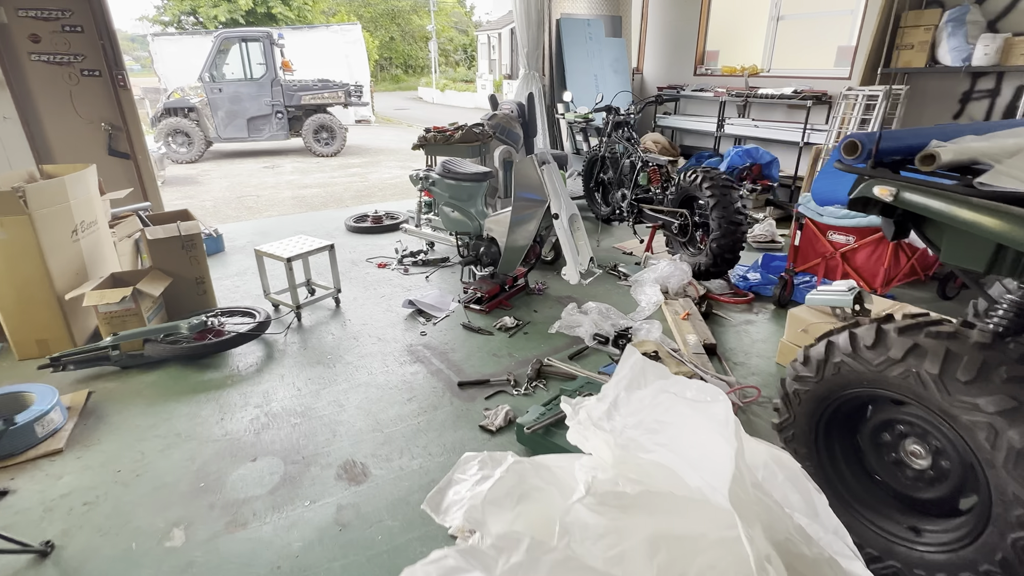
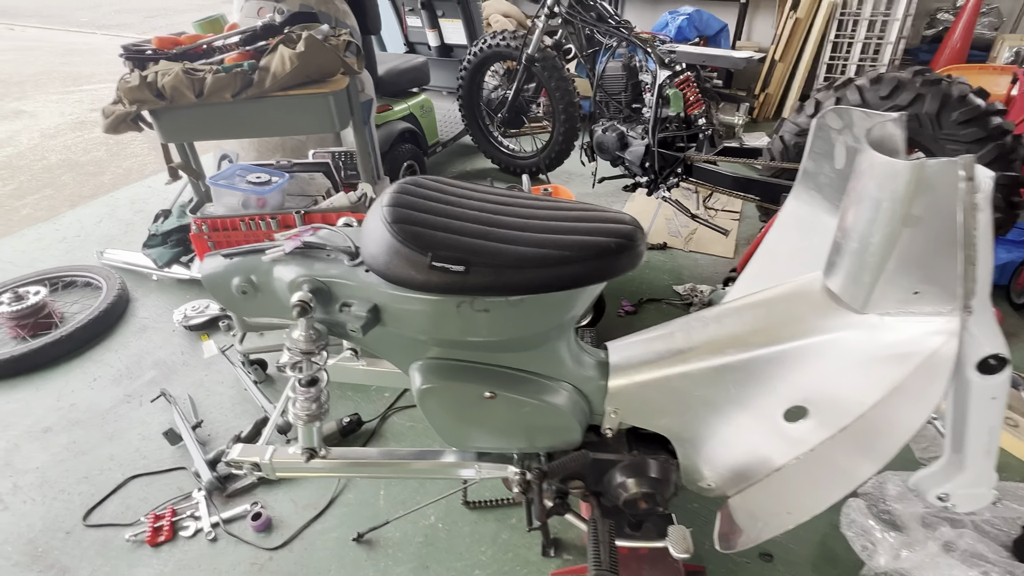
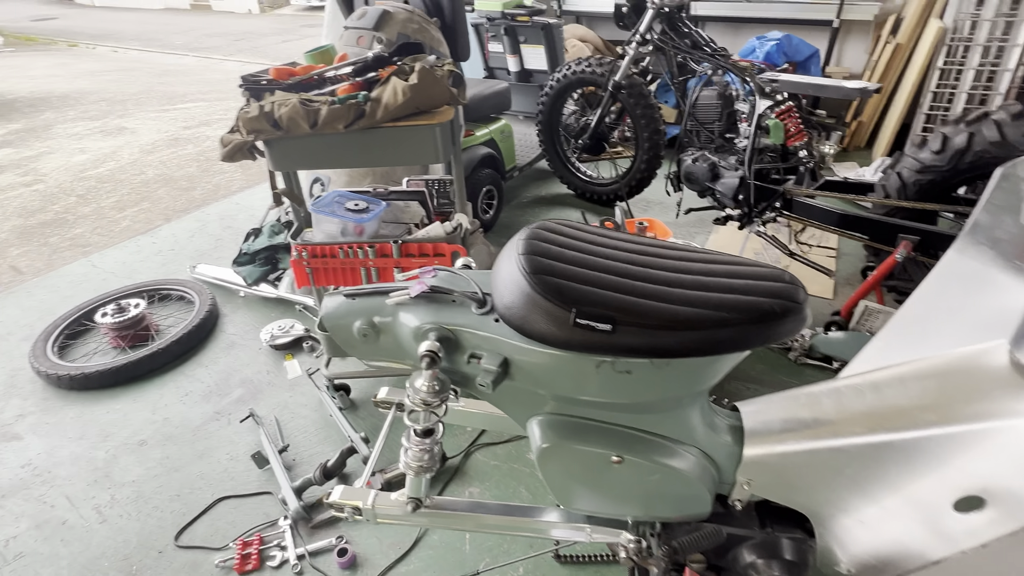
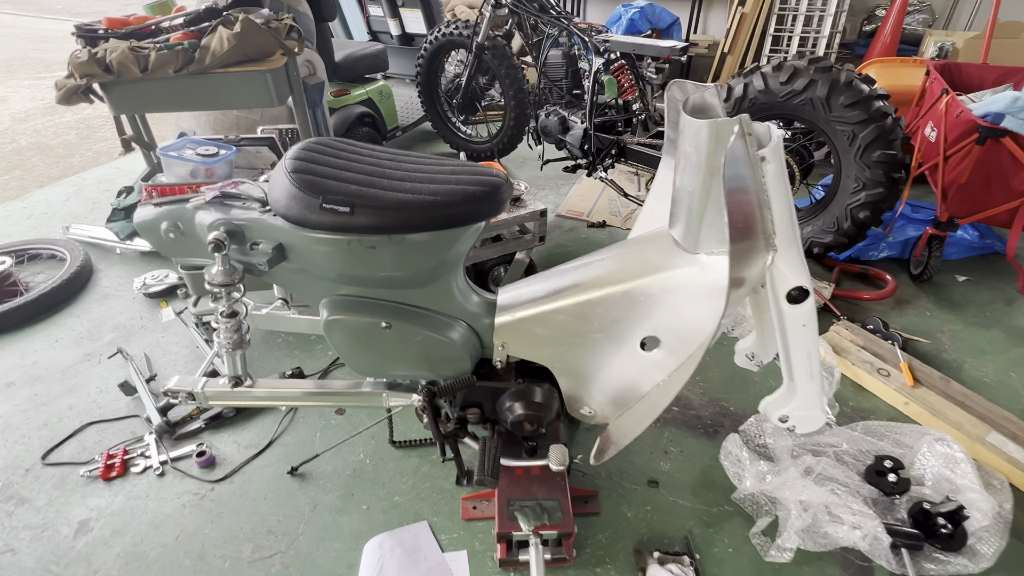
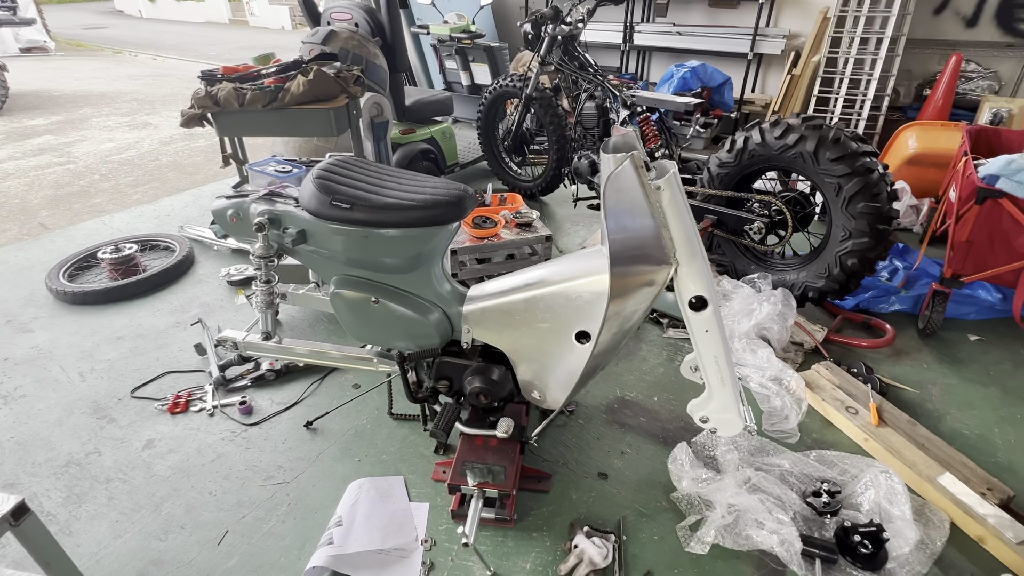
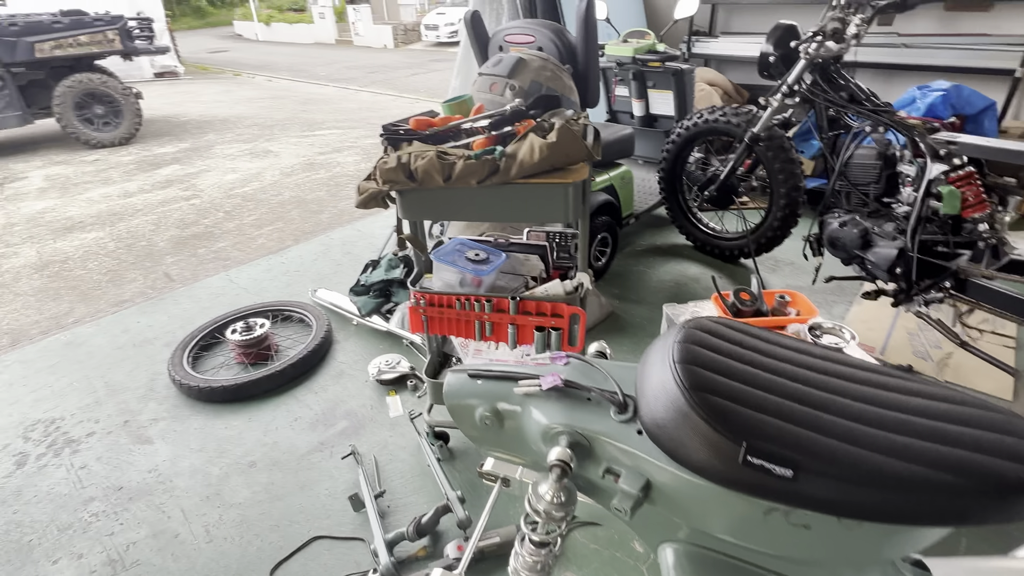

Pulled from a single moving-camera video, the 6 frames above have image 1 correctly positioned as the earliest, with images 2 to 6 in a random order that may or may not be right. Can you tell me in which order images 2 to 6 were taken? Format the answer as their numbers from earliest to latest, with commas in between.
5, 4, 2, 3, 6
